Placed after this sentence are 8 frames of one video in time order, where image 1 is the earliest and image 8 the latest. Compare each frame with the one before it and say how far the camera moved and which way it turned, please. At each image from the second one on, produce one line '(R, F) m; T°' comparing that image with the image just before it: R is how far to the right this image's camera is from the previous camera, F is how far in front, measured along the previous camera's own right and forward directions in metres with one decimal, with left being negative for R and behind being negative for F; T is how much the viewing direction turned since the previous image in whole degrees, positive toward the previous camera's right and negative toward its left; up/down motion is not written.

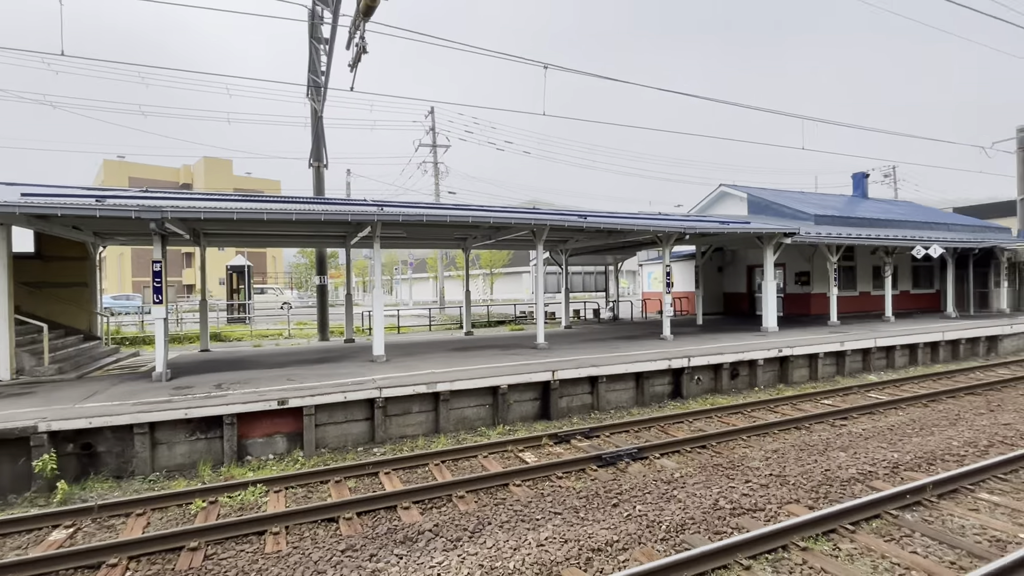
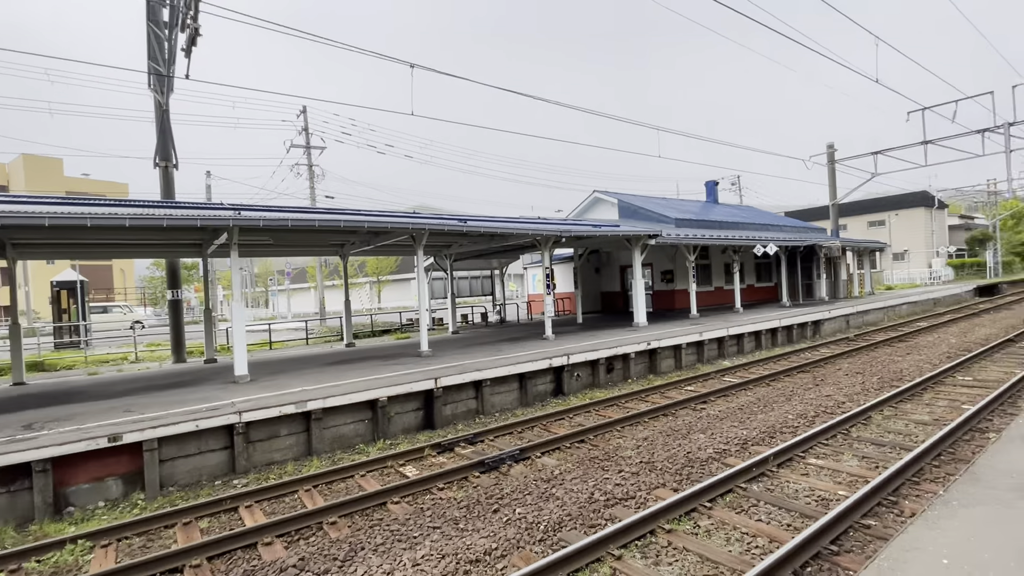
(+0.2, +0.1) m; +12°
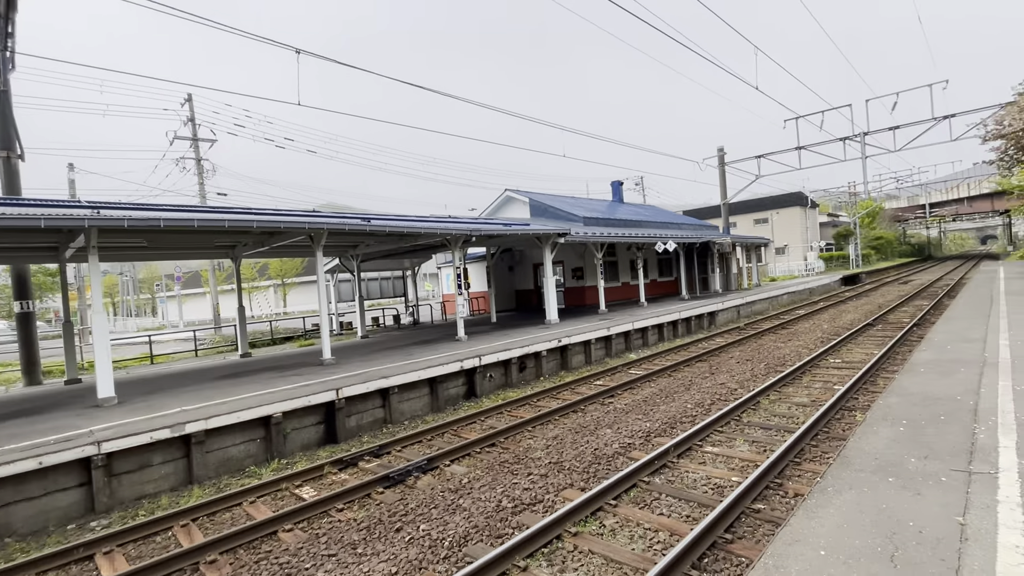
(+0.2, +0.2) m; +9°
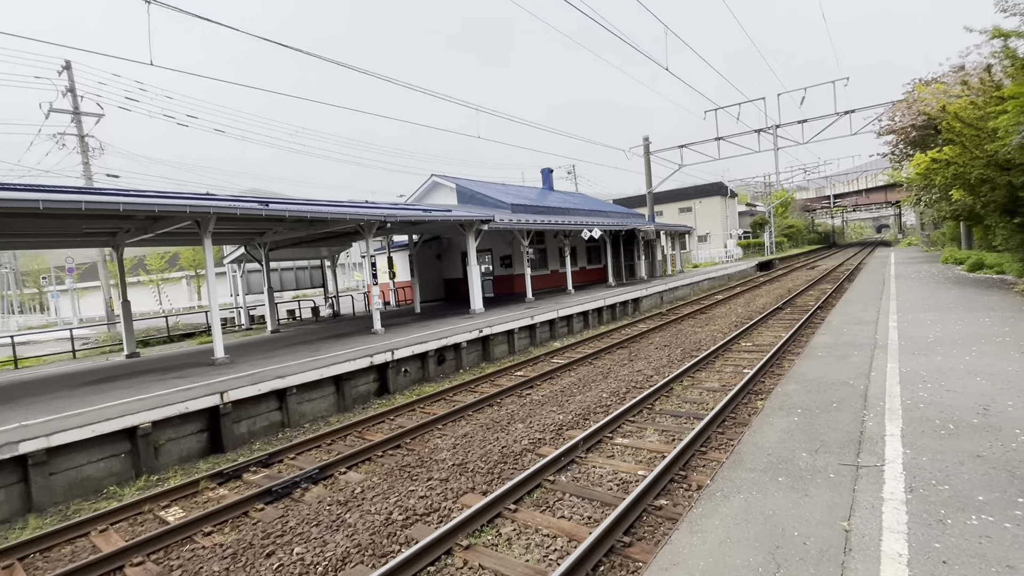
(+0.4, +0.4) m; +7°
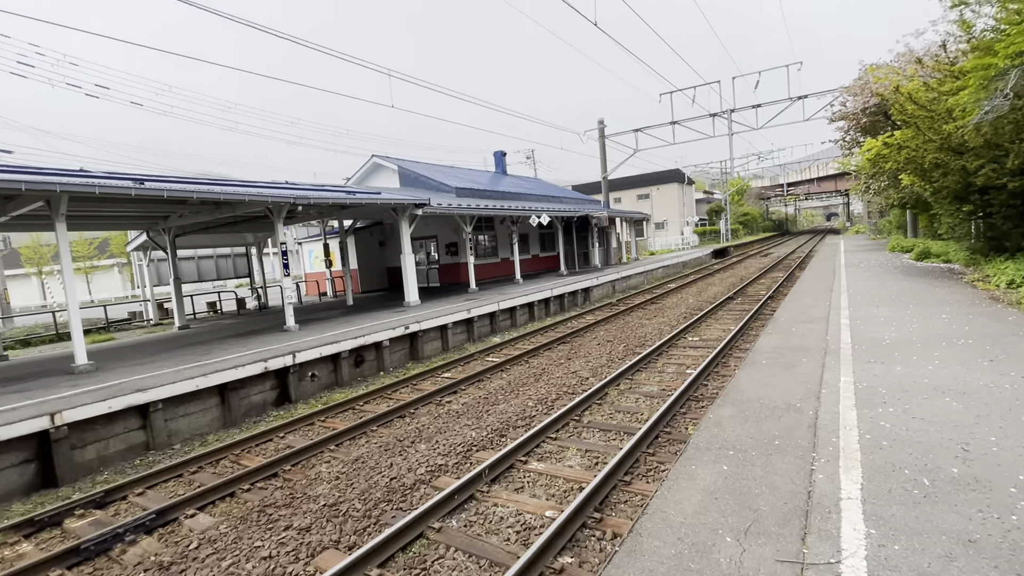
(+0.7, +1.0) m; +4°
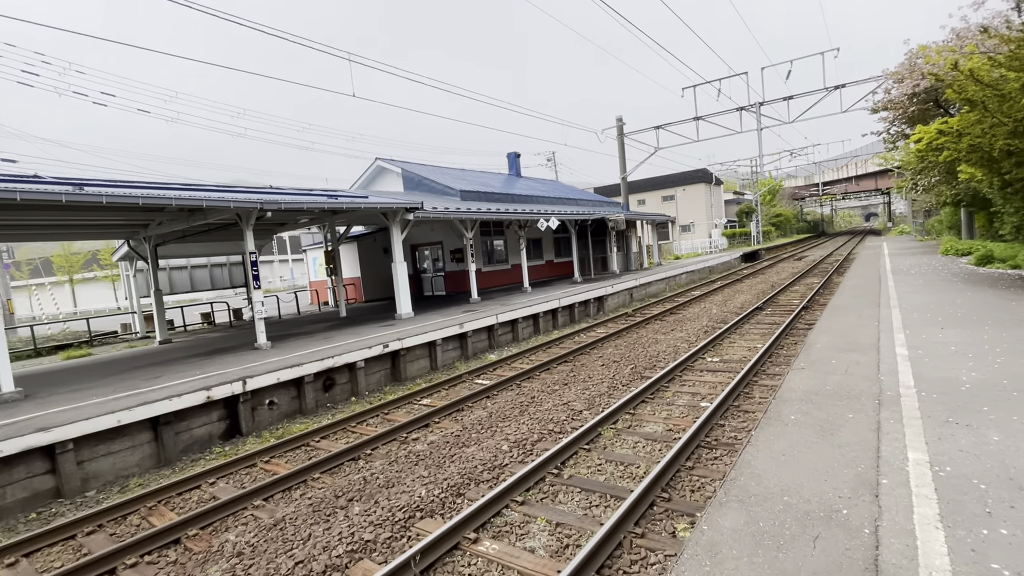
(+0.6, +1.2) m; -3°
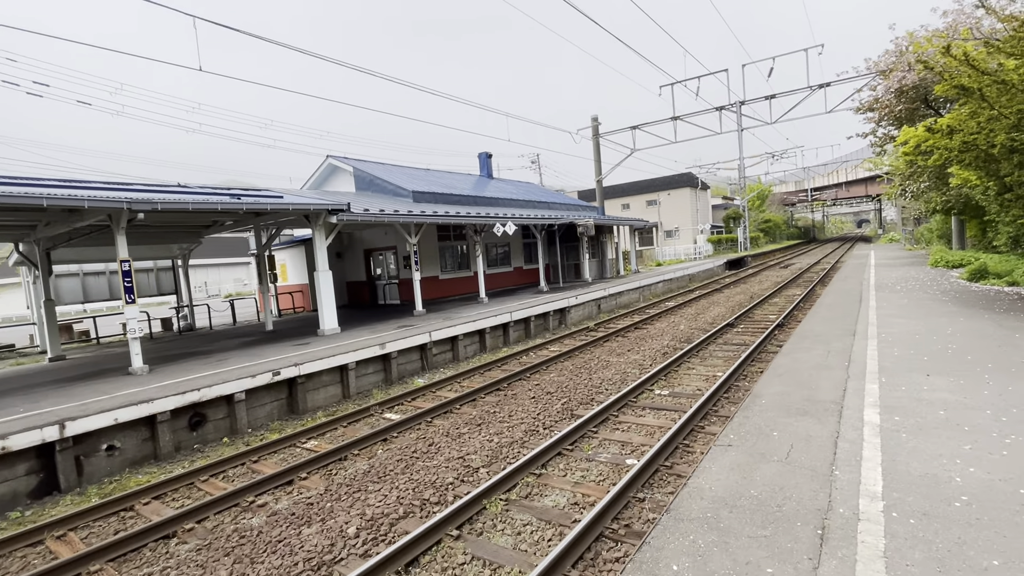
(+1.2, +1.3) m; +1°
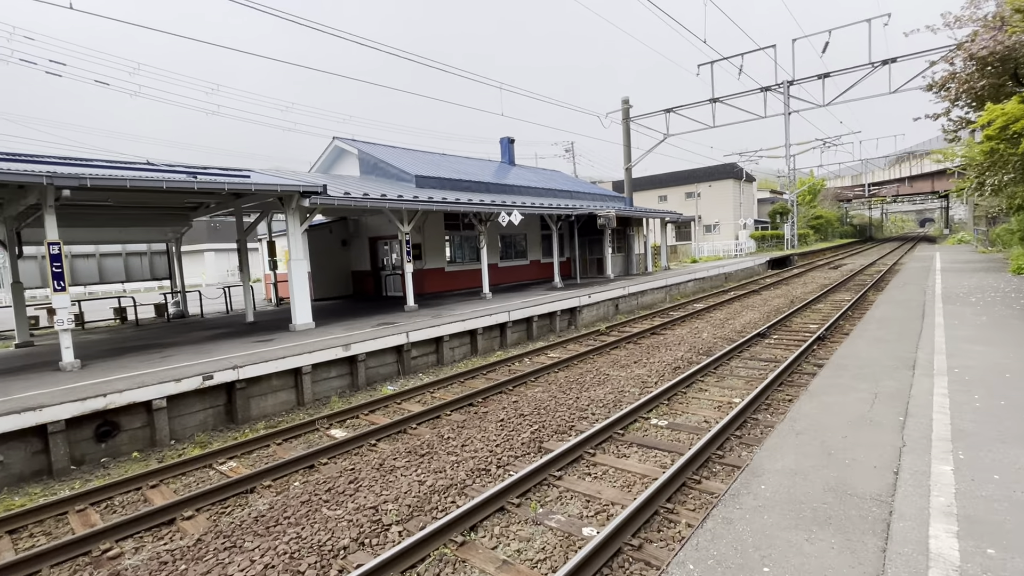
(+0.9, +1.3) m; -4°
